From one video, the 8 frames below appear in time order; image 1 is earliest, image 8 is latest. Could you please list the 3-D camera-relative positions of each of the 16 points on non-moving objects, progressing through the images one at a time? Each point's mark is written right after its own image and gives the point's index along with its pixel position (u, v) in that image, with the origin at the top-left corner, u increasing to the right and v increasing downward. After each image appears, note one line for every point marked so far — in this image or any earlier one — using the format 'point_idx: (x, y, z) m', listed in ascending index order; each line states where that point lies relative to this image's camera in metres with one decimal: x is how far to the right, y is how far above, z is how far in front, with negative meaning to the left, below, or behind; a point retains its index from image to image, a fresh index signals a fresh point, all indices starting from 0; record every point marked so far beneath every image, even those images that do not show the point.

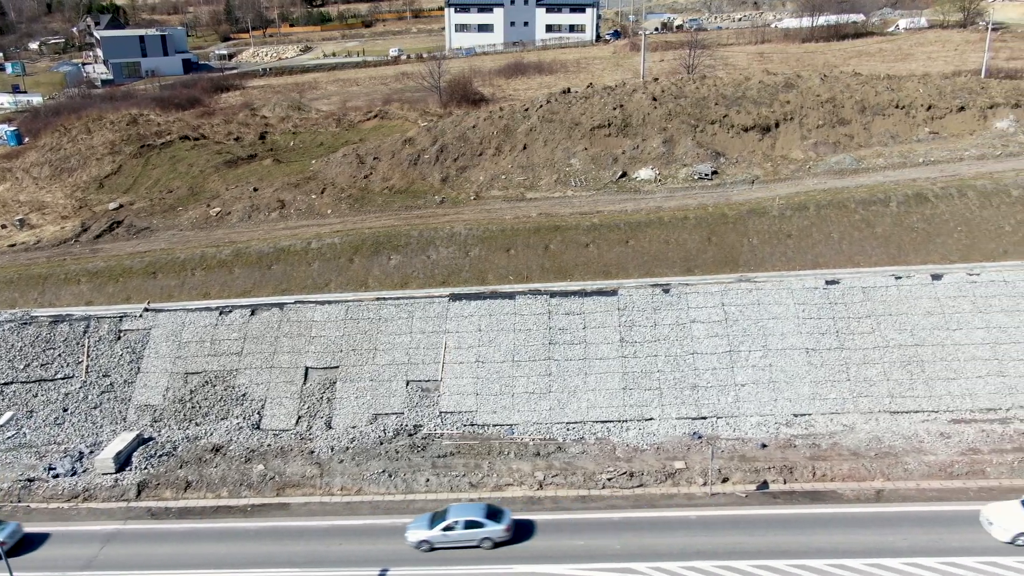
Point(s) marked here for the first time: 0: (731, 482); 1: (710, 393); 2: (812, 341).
0: (+4.2, -3.7, +16.2) m
1: (+4.4, -2.3, +18.9) m
2: (+6.9, -1.2, +19.6) m
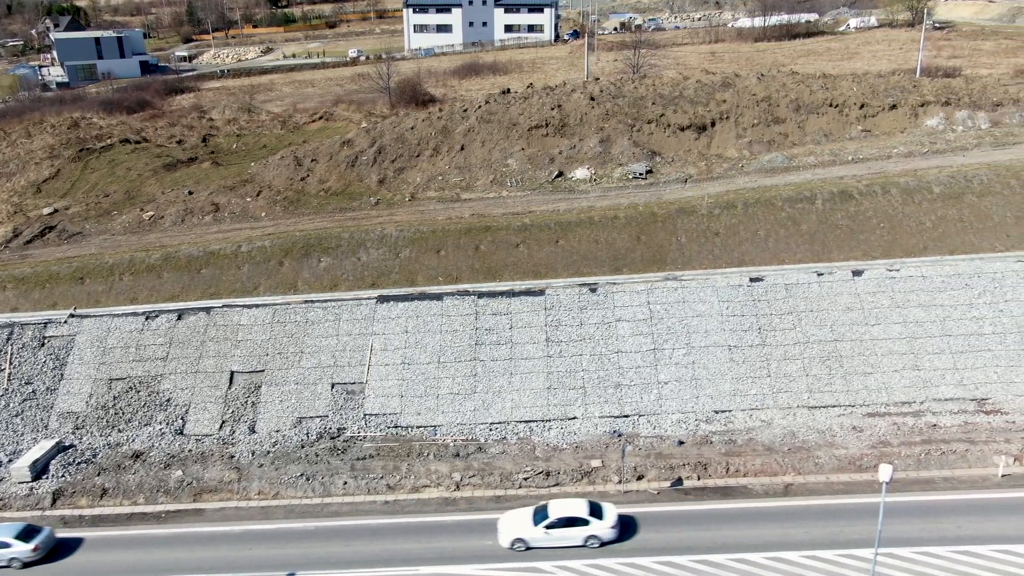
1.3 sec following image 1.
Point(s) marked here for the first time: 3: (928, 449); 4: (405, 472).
0: (+2.6, -3.7, +16.3) m
1: (+2.7, -2.3, +19.0) m
2: (+5.2, -1.2, +19.8) m
3: (+8.1, -3.1, +16.5) m
4: (-2.1, -3.7, +17.1) m
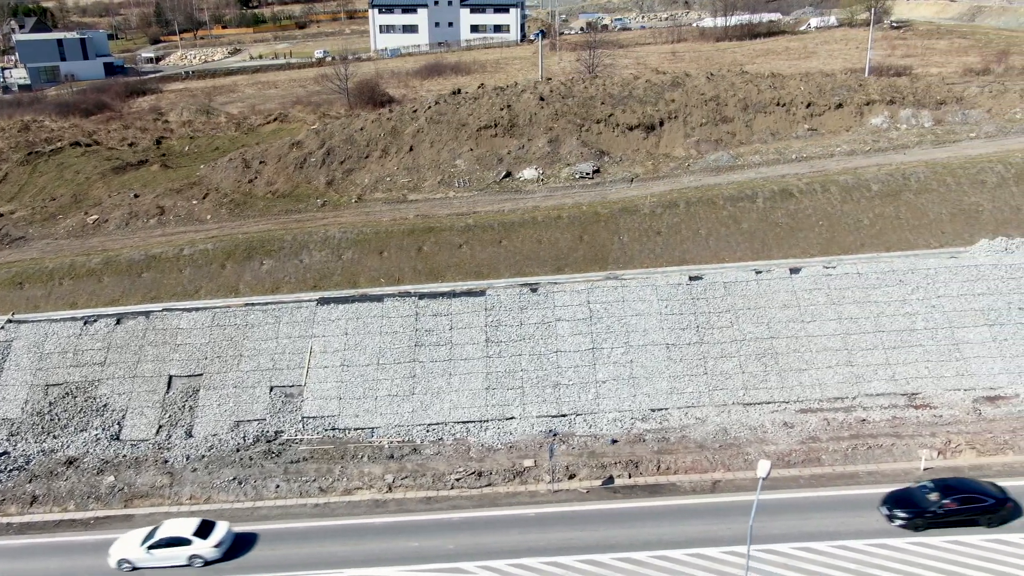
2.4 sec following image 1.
0: (+1.2, -3.7, +16.4) m
1: (+1.3, -2.3, +19.1) m
2: (+3.8, -1.1, +19.9) m
3: (+6.8, -3.1, +16.7) m
4: (-3.5, -3.8, +17.0) m
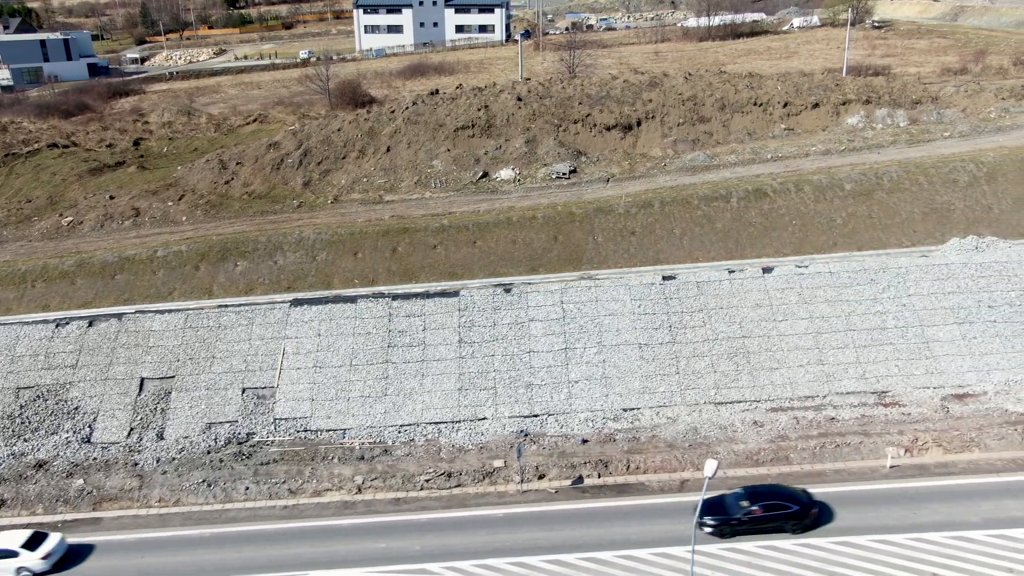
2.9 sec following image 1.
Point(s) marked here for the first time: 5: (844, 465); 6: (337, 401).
0: (+0.7, -3.7, +16.4) m
1: (+0.7, -2.3, +19.1) m
2: (+3.1, -1.1, +20.0) m
3: (+6.2, -3.1, +16.8) m
4: (-4.1, -3.8, +17.0) m
5: (+6.3, -3.4, +16.2) m
6: (-4.0, -2.6, +19.2) m
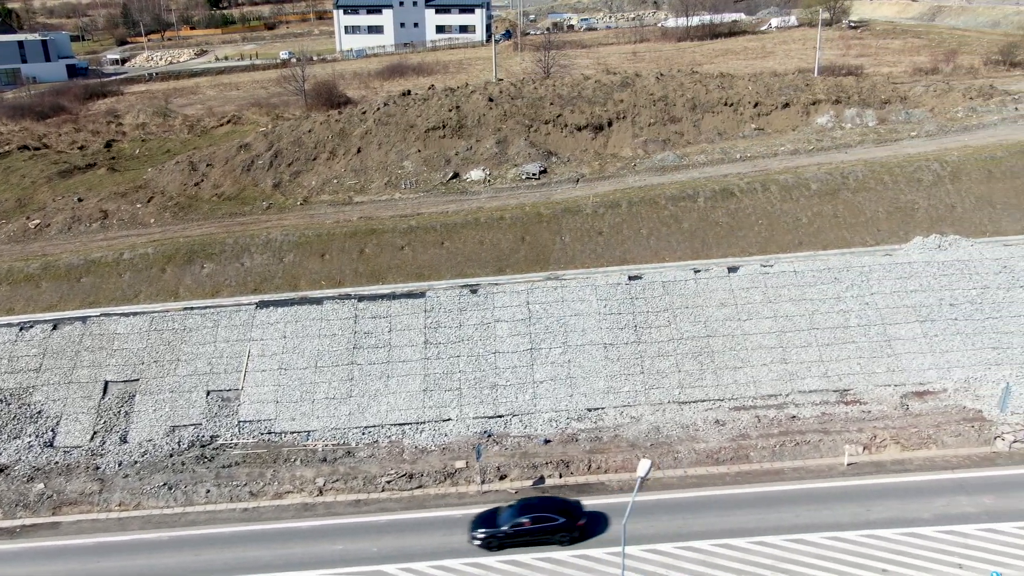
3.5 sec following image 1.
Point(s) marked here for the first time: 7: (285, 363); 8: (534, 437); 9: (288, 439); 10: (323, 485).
0: (-0.1, -3.7, +16.4) m
1: (-0.1, -2.3, +19.1) m
2: (+2.3, -1.1, +20.0) m
3: (+5.4, -3.1, +16.9) m
4: (-4.8, -3.8, +17.0) m
5: (+5.6, -3.4, +16.3) m
6: (-4.8, -2.6, +19.2) m
7: (-5.3, -1.8, +20.0) m
8: (+0.5, -3.1, +17.9) m
9: (-4.9, -3.3, +18.5) m
10: (-3.7, -3.9, +16.6) m
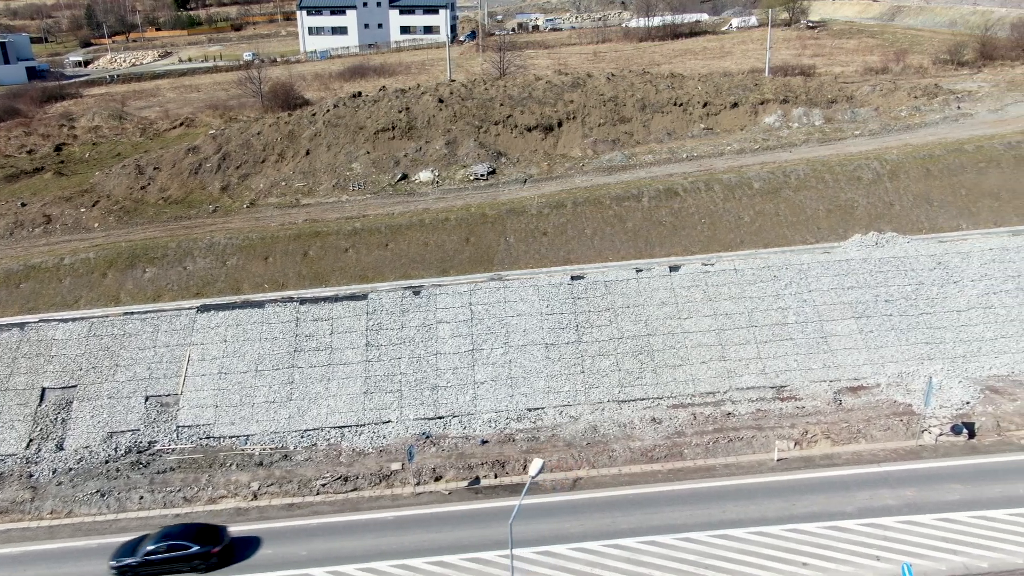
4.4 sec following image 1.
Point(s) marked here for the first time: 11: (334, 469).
0: (-1.4, -3.7, +16.5) m
1: (-1.4, -2.4, +19.2) m
2: (+0.9, -1.1, +20.1) m
3: (+4.1, -3.0, +17.1) m
4: (-6.1, -3.9, +16.9) m
5: (+4.3, -3.3, +16.5) m
6: (-6.1, -2.7, +19.1) m
7: (-6.7, -1.9, +19.9) m
8: (-0.8, -3.2, +18.0) m
9: (-6.2, -3.4, +18.4) m
10: (-5.0, -3.9, +16.6) m
11: (-3.6, -3.6, +17.1) m
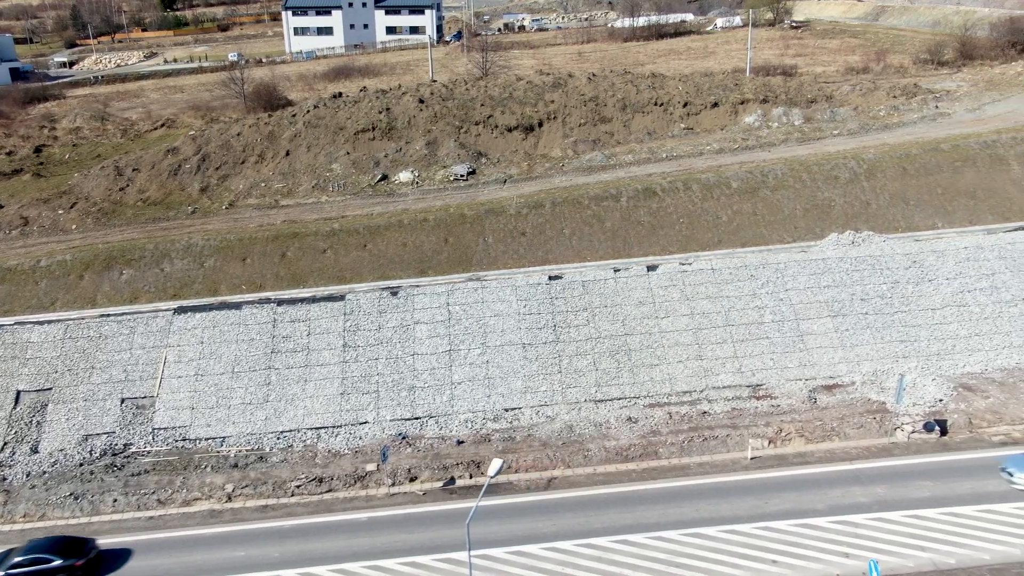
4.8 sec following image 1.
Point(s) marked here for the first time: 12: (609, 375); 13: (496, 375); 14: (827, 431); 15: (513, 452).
0: (-1.8, -3.7, +16.5) m
1: (-2.0, -2.4, +19.2) m
2: (+0.4, -1.1, +20.2) m
3: (+3.6, -3.0, +17.2) m
4: (-6.6, -3.9, +16.8) m
5: (+3.8, -3.3, +16.6) m
6: (-6.6, -2.7, +19.0) m
7: (-7.2, -1.9, +19.8) m
8: (-1.3, -3.2, +18.0) m
9: (-6.7, -3.4, +18.4) m
10: (-5.4, -4.0, +16.5) m
11: (-4.1, -3.7, +17.1) m
12: (+2.2, -2.0, +19.5) m
13: (-0.4, -2.0, +19.5) m
14: (+6.3, -2.8, +16.9) m
15: (0.0, -3.3, +17.2) m
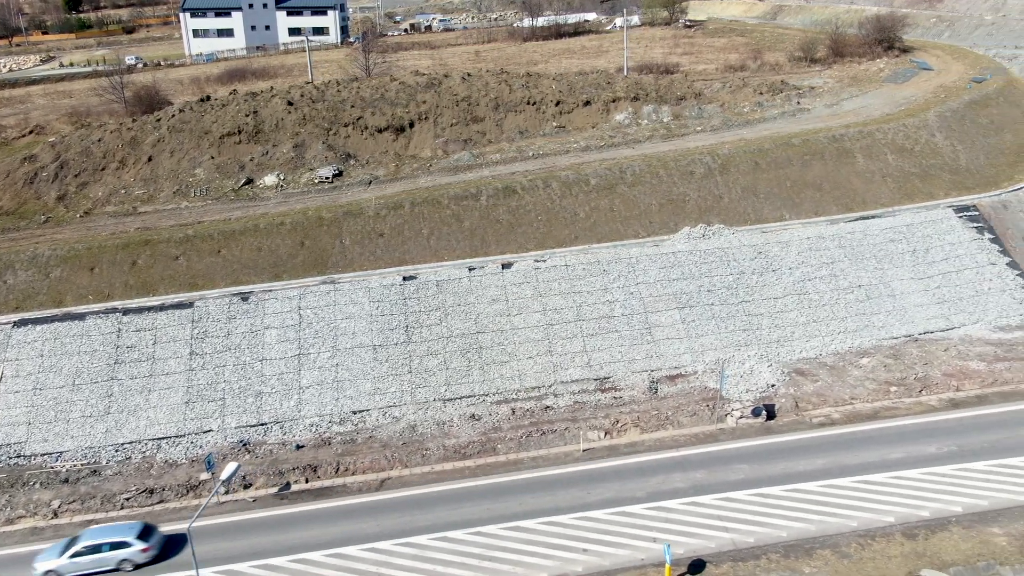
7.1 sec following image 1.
0: (-5.0, -3.8, +16.3) m
1: (-5.4, -2.5, +19.0) m
2: (-3.1, -1.2, +20.1) m
3: (+0.4, -2.9, +17.4) m
4: (-9.8, -4.2, +16.3) m
5: (+0.6, -3.2, +16.8) m
6: (-10.0, -2.9, +18.5) m
7: (-10.7, -2.1, +19.2) m
8: (-4.6, -3.3, +17.8) m
9: (-10.0, -3.7, +17.8) m
10: (-8.6, -4.2, +16.1) m
11: (-7.3, -3.8, +16.7) m
12: (-1.2, -2.0, +19.6) m
13: (-3.8, -2.1, +19.4) m
14: (+3.0, -2.7, +17.4) m
15: (-3.2, -3.3, +17.1) m
